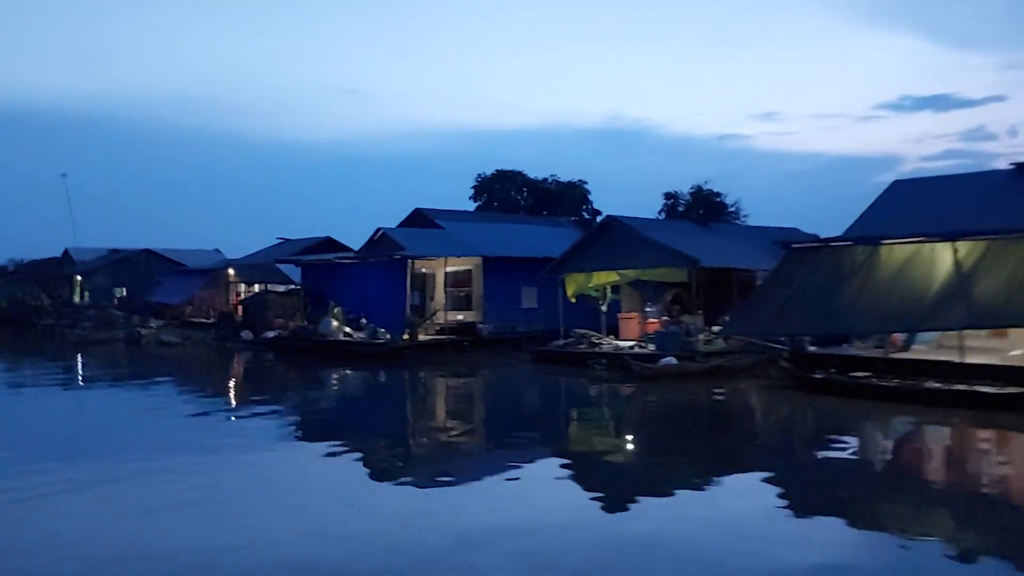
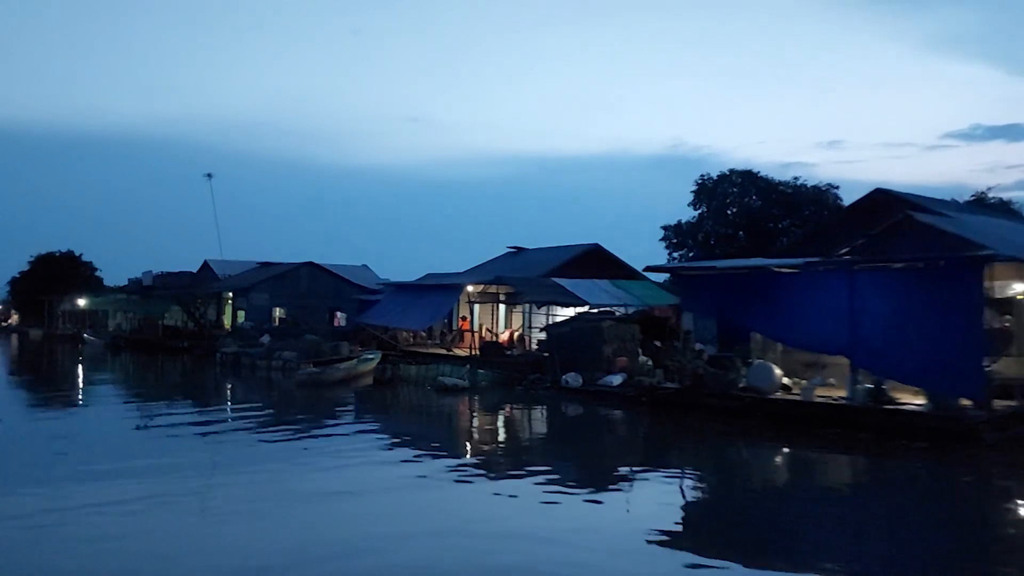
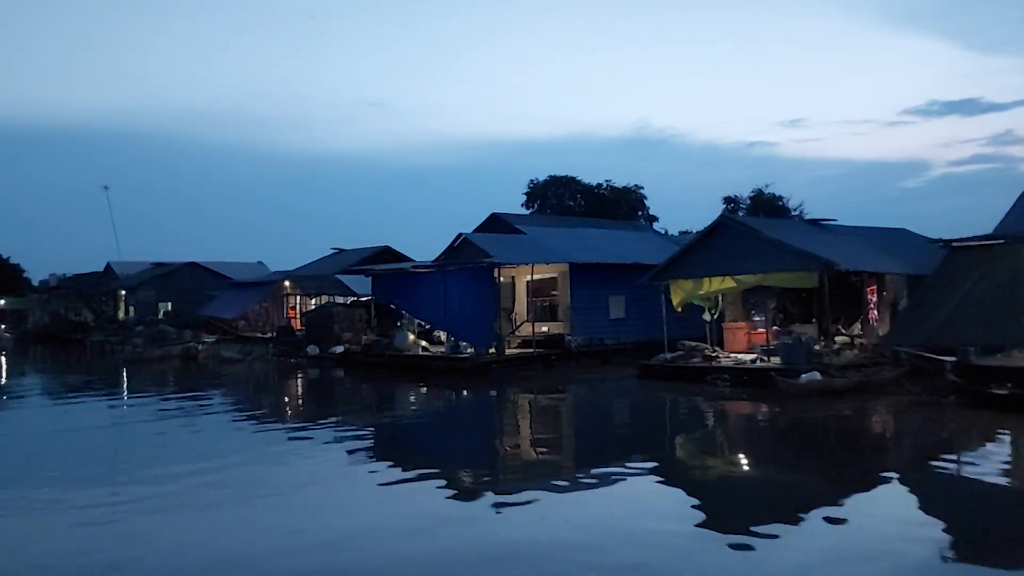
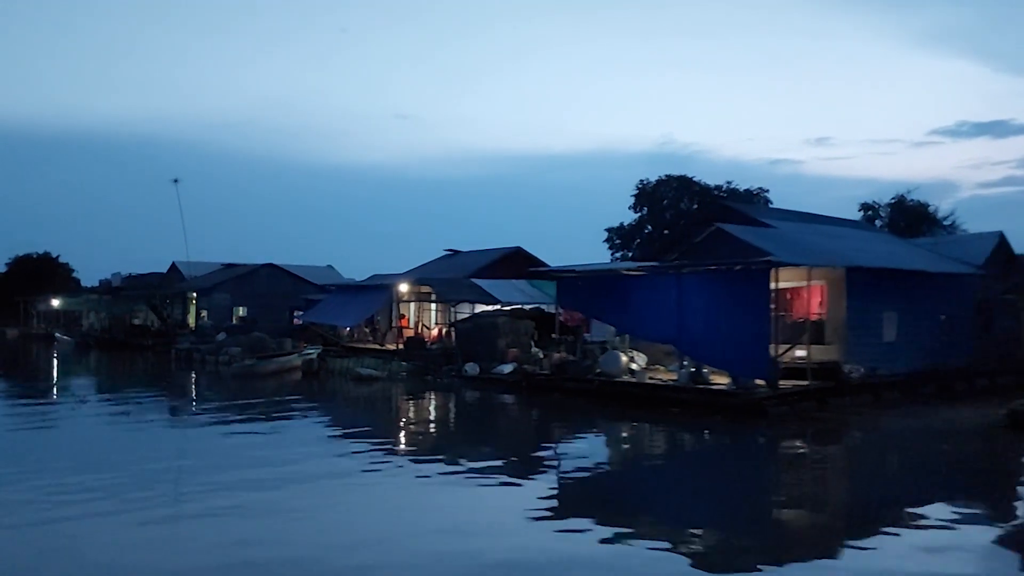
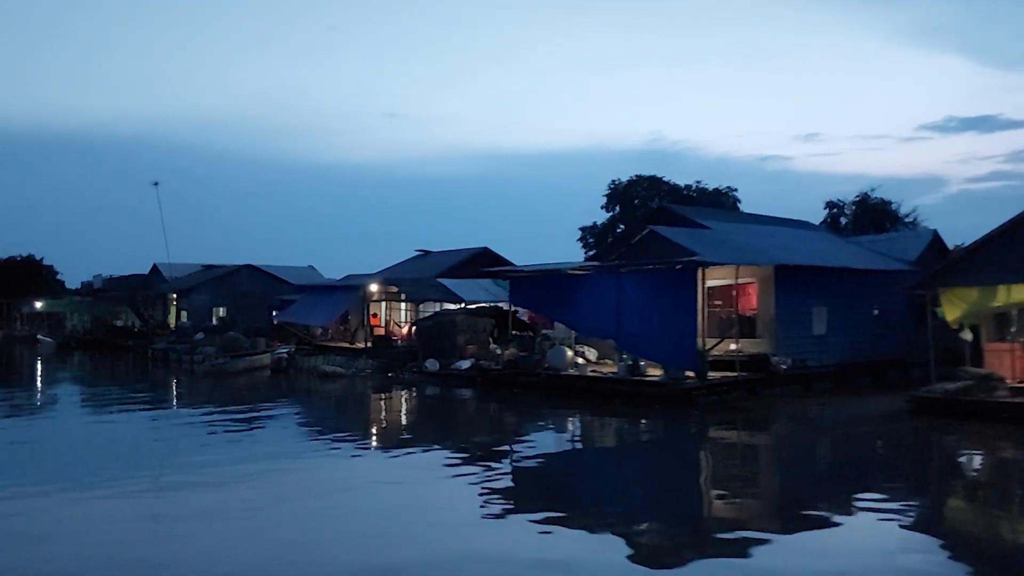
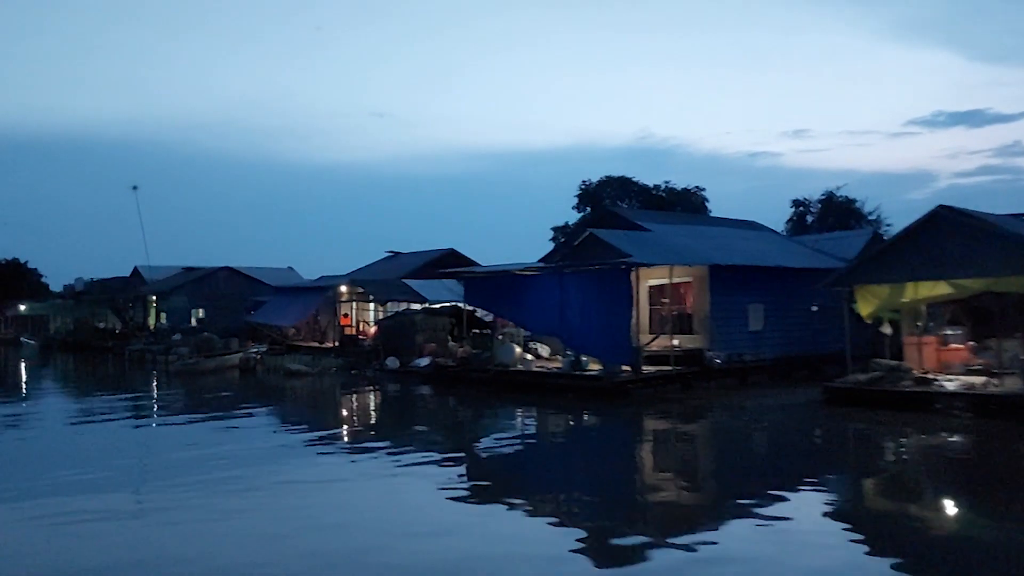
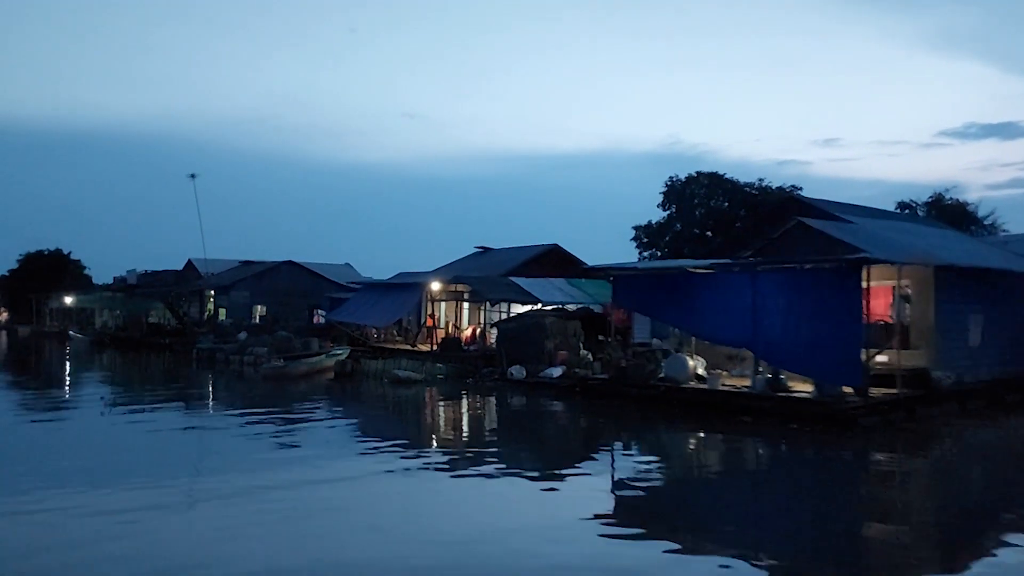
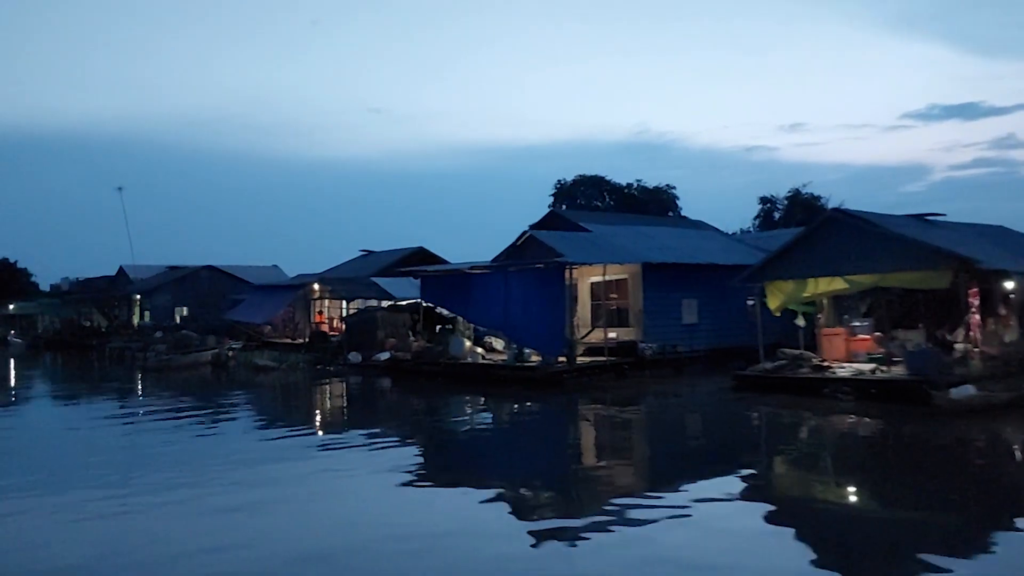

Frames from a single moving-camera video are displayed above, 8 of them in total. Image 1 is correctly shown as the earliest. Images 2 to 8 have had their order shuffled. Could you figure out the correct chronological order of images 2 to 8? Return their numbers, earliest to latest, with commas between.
3, 8, 6, 5, 4, 7, 2
